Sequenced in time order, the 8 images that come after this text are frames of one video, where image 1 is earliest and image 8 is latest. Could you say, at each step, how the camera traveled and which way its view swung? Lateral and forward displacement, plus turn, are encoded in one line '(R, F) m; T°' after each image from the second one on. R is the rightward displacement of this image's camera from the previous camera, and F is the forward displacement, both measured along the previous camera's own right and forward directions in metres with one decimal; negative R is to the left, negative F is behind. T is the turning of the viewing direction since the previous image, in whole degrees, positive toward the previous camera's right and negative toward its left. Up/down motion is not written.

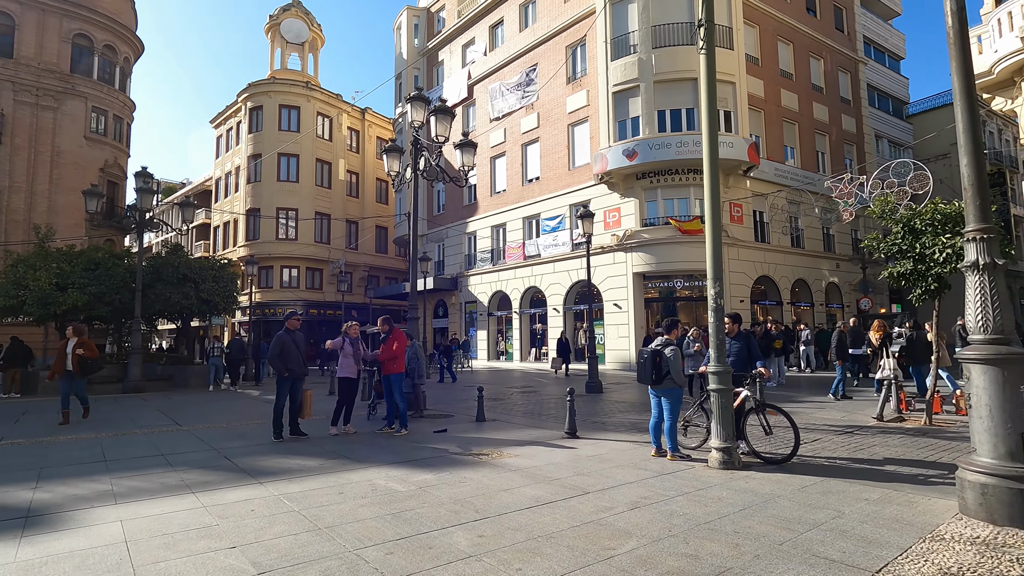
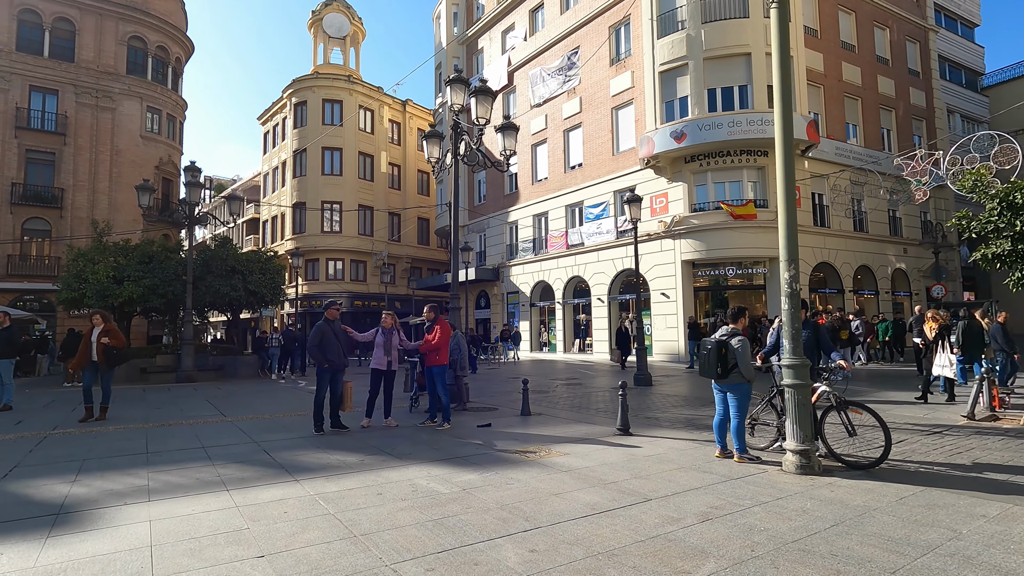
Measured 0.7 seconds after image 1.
(-0.1, +0.5) m; -4°
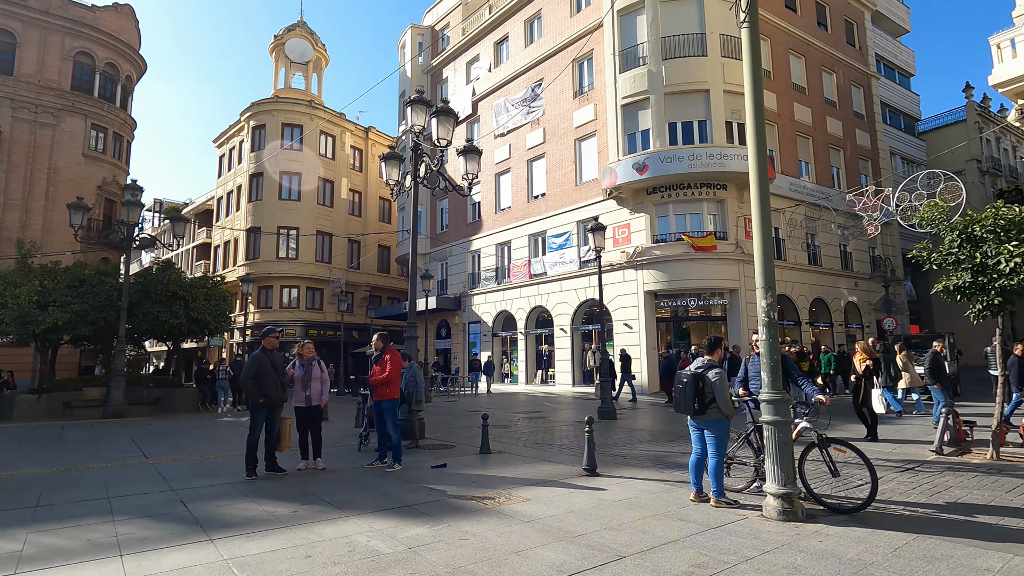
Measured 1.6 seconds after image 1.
(0.0, +0.5) m; +4°
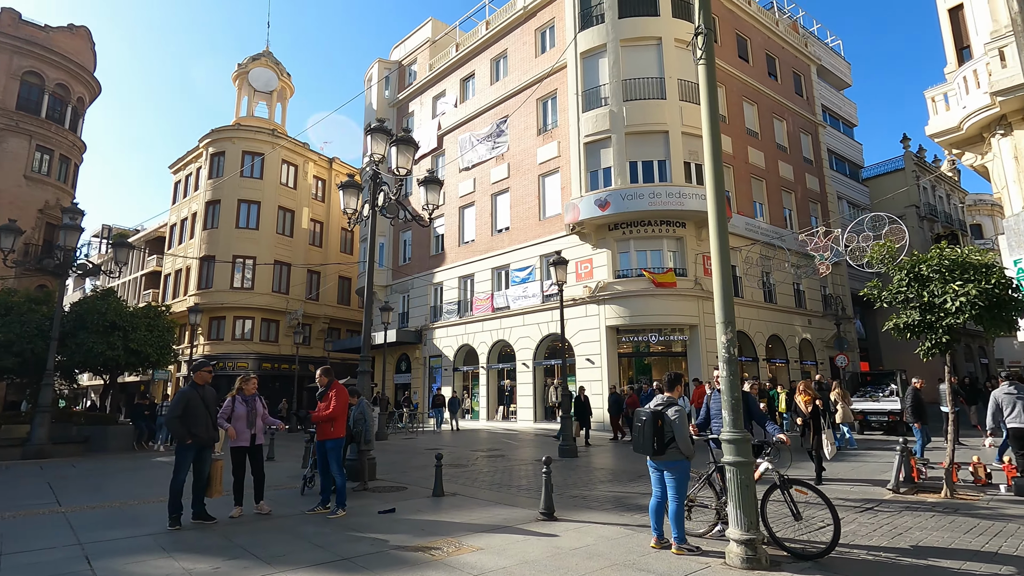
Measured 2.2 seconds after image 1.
(+0.1, +0.2) m; +4°
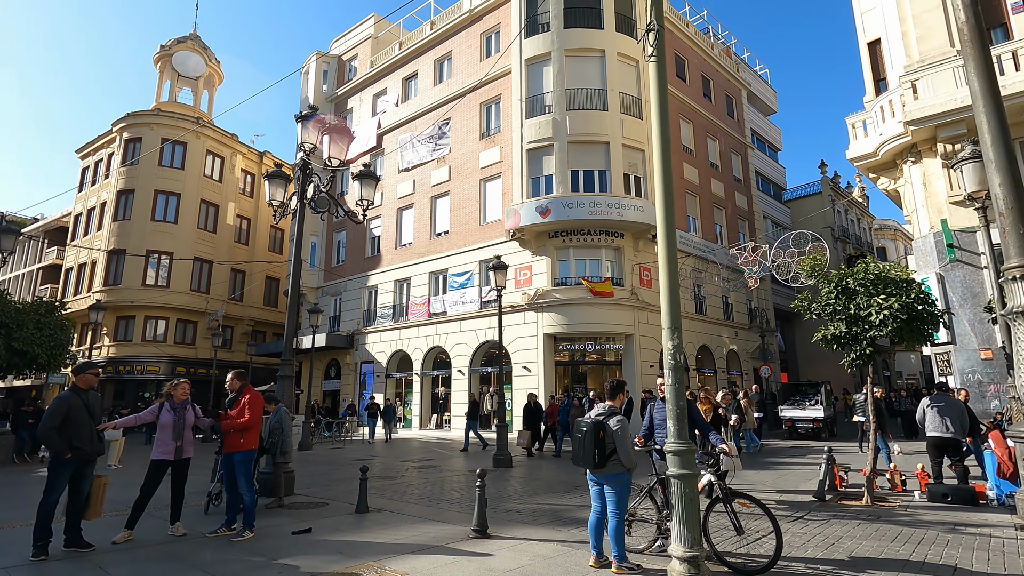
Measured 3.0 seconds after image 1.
(0.0, +0.4) m; +7°
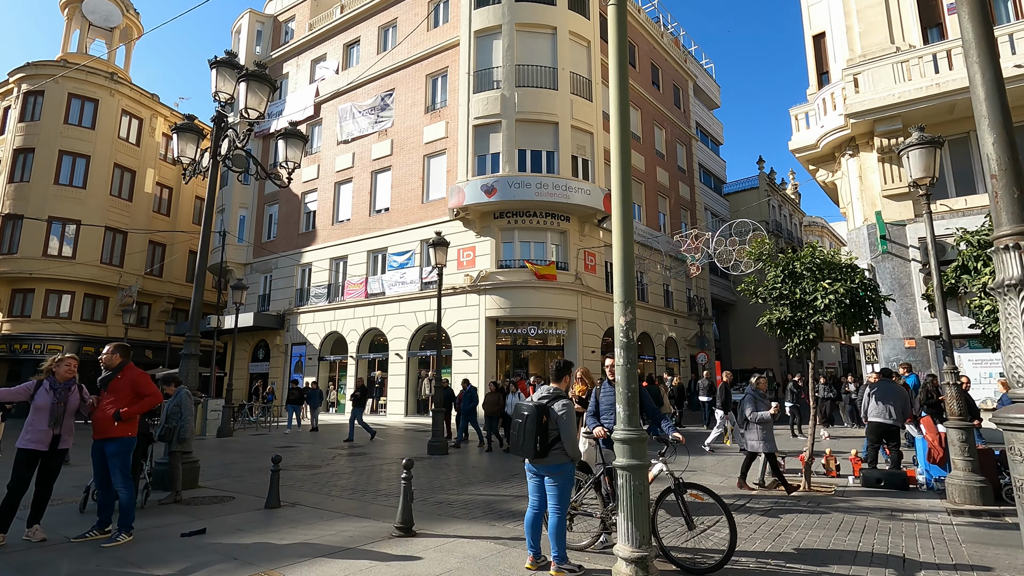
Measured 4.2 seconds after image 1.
(+0.1, +0.7) m; +6°
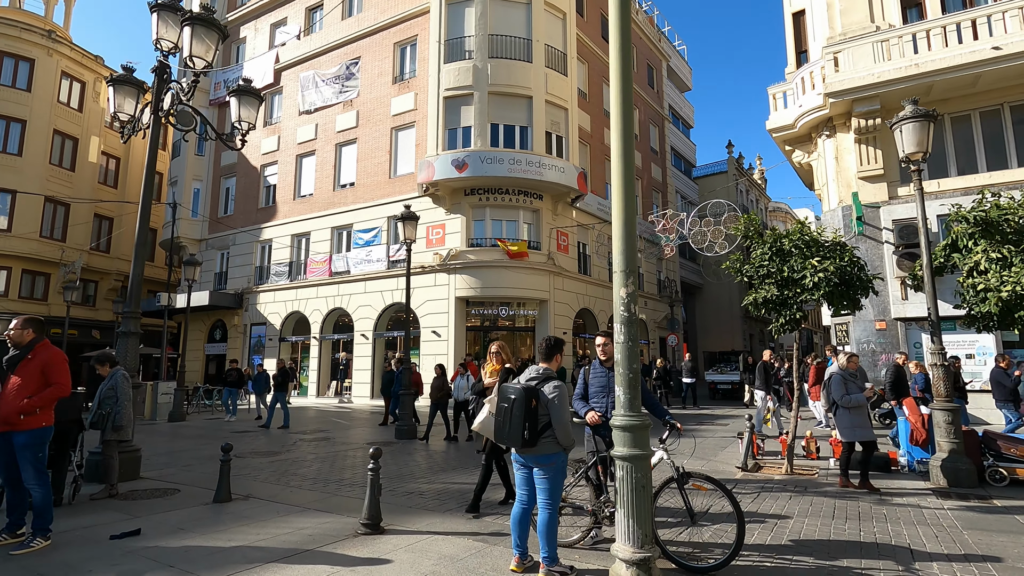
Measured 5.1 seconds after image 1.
(-0.1, +0.6) m; +3°
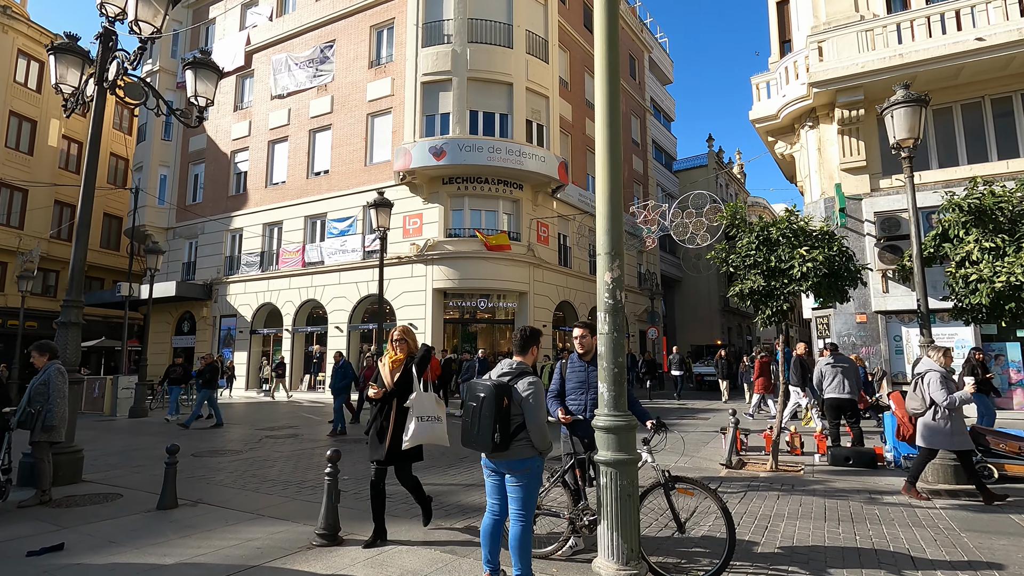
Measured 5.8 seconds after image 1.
(+0.1, +0.4) m; +2°
